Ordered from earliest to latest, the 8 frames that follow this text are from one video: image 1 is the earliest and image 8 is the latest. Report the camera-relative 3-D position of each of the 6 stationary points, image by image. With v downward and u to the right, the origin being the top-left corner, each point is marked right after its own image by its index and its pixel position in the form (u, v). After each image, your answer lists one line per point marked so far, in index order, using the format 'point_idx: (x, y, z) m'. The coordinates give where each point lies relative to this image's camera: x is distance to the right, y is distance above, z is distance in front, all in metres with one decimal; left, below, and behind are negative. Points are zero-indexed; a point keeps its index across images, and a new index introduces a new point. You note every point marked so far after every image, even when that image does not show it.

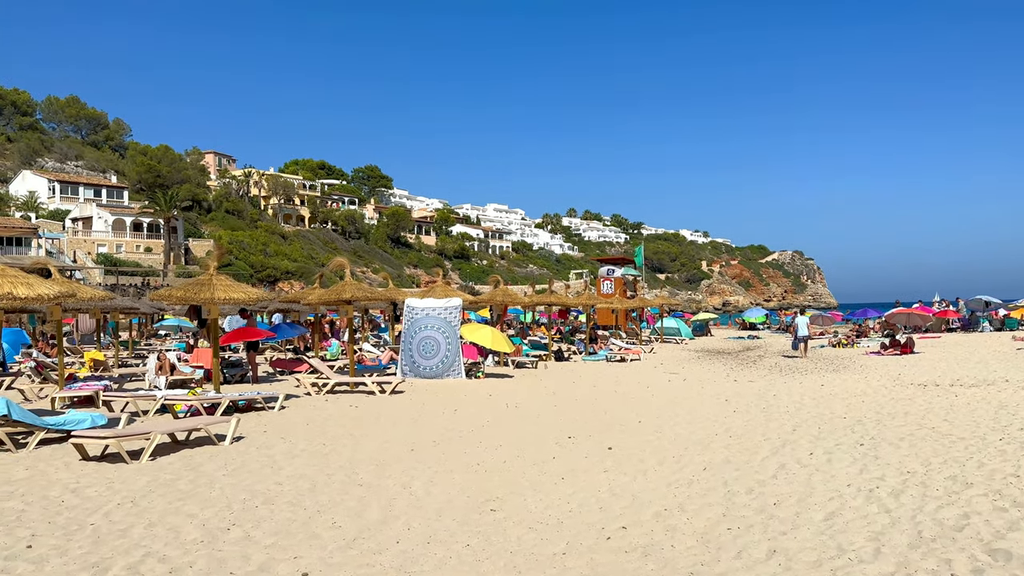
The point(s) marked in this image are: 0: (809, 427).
0: (+3.2, -1.5, +8.6) m
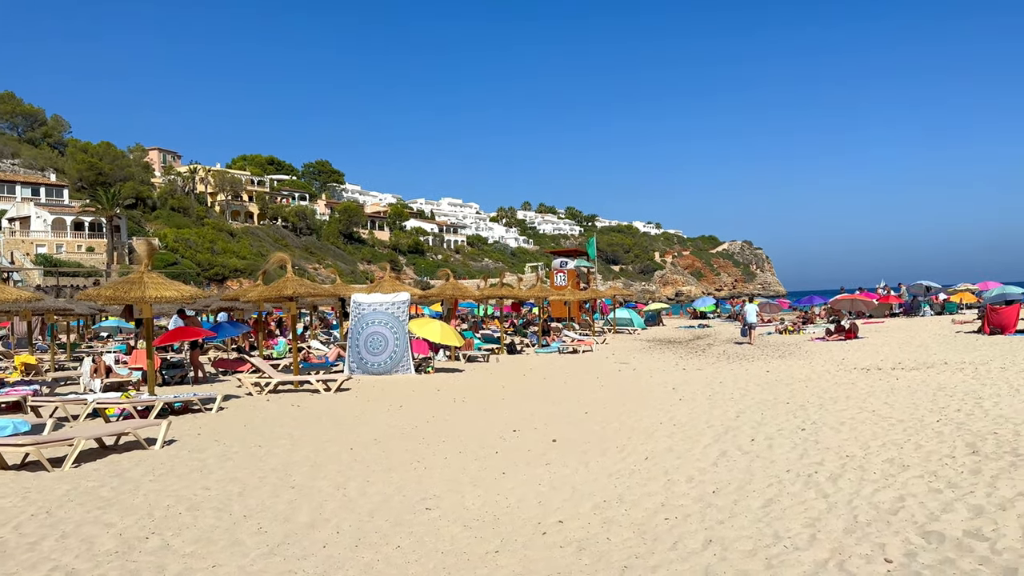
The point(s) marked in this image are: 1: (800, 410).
0: (+2.6, -1.3, +8.6) m
1: (+3.2, -1.3, +8.8) m
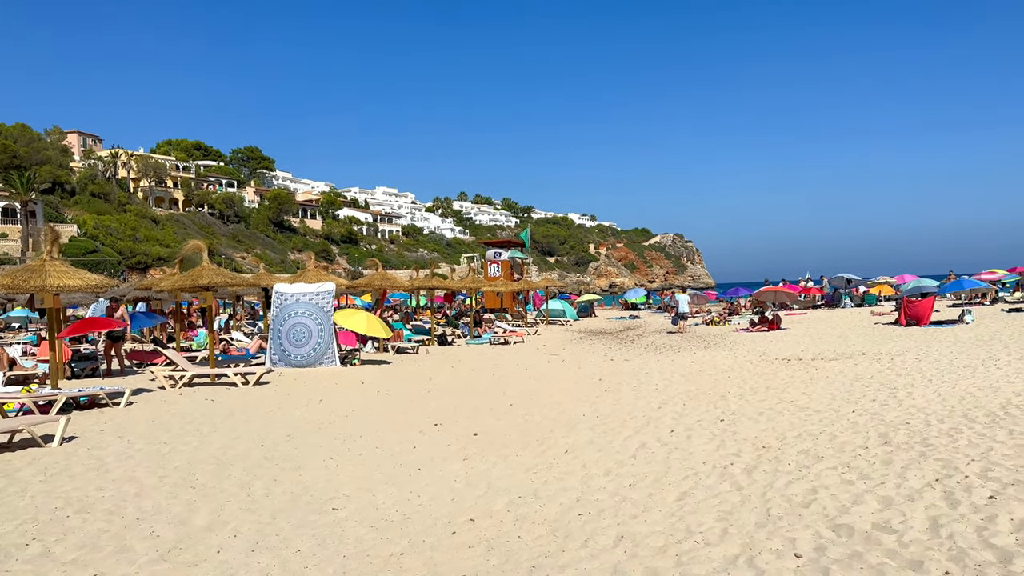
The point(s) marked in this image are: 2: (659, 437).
0: (+1.8, -1.3, +8.7) m
1: (+2.3, -1.3, +8.9) m
2: (+1.2, -1.2, +6.6) m
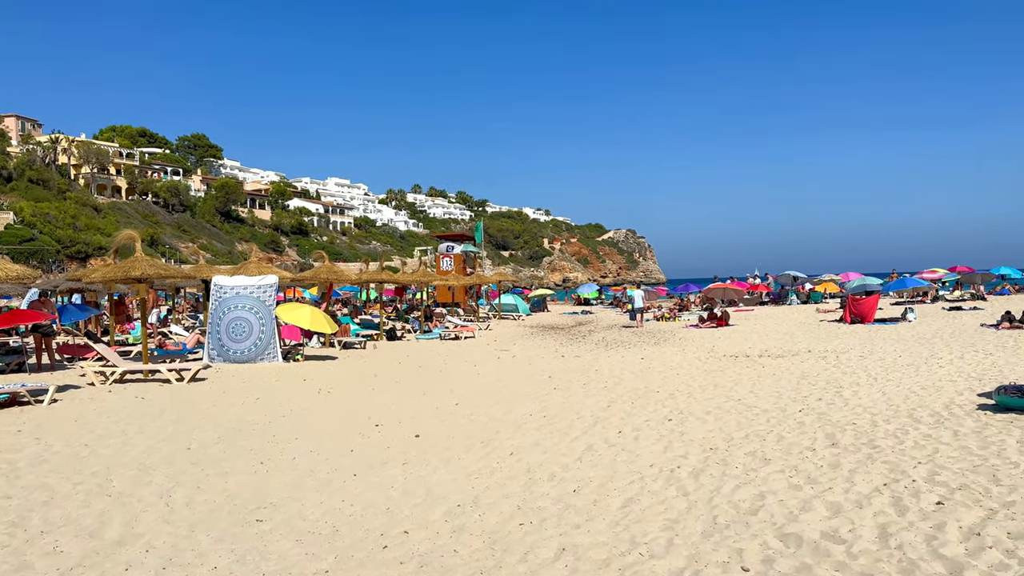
0: (+1.2, -1.2, +8.5) m
1: (+1.7, -1.2, +8.8) m
2: (+0.8, -1.2, +6.5) m
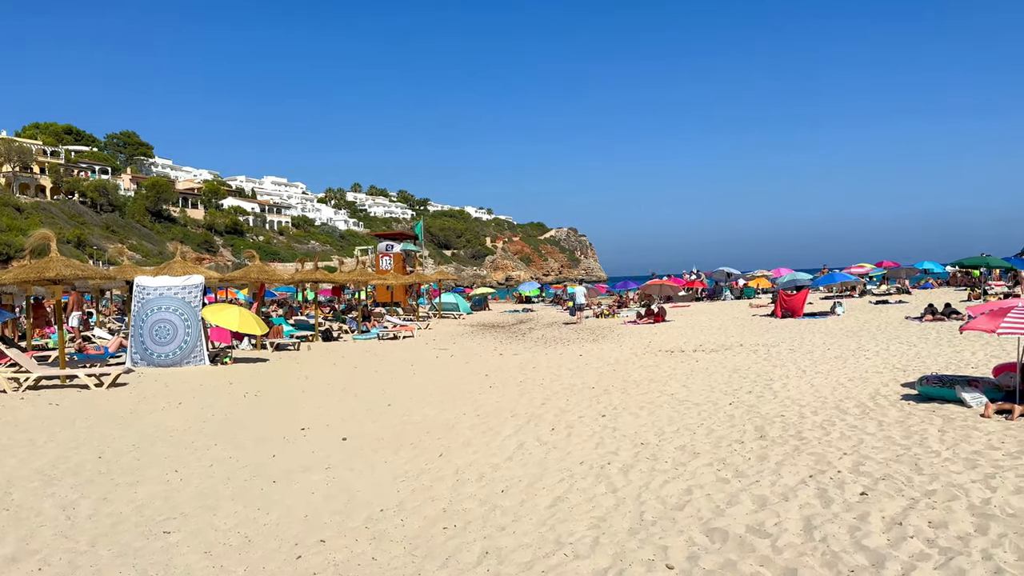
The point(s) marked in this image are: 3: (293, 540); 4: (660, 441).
0: (+0.5, -1.2, +8.4) m
1: (+1.0, -1.2, +8.8) m
2: (+0.2, -1.2, +6.4) m
3: (-1.1, -1.2, +4.0) m
4: (+1.1, -1.2, +6.0) m
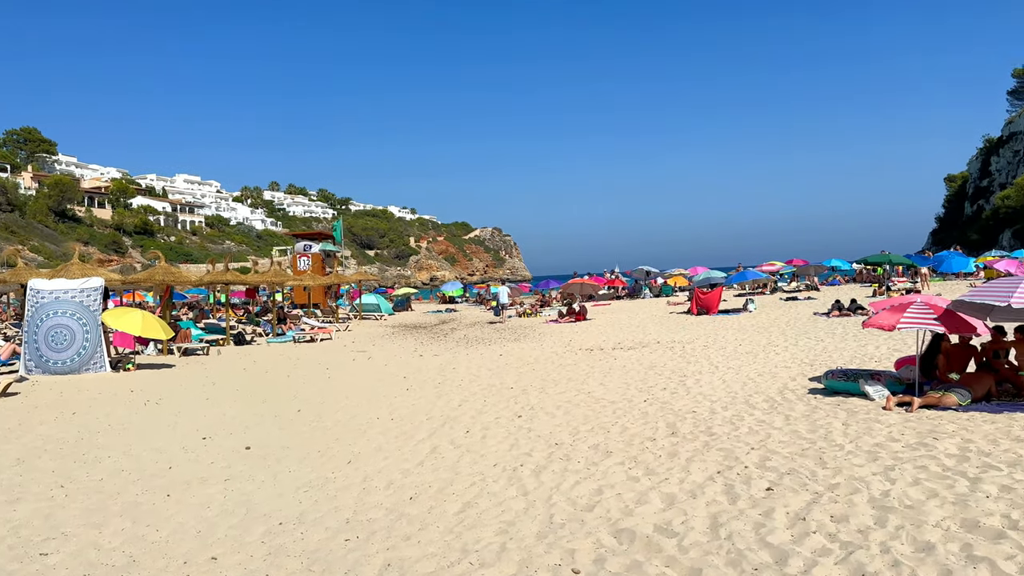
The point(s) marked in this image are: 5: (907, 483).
0: (-0.4, -1.2, +8.3) m
1: (+0.1, -1.2, +8.7) m
2: (-0.5, -1.2, +6.2) m
3: (-1.5, -1.3, +3.7) m
4: (+0.5, -1.2, +6.0) m
5: (+2.2, -1.1, +4.5) m
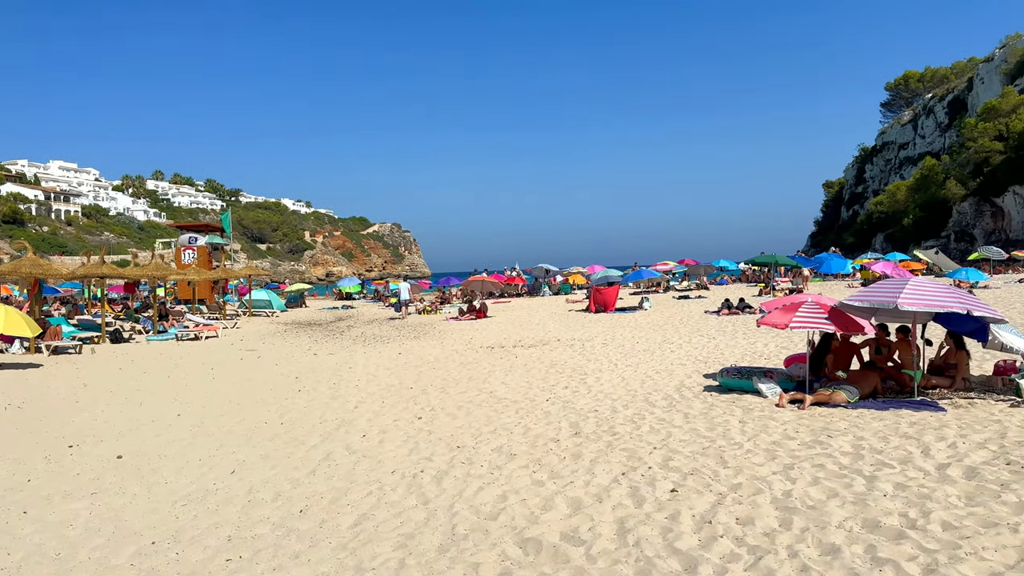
0: (-1.4, -1.1, +8.0) m
1: (-1.0, -1.1, +8.4) m
2: (-1.2, -1.1, +5.9) m
3: (-2.0, -1.2, +3.3) m
4: (-0.3, -1.1, +5.8) m
5: (+1.7, -1.1, +4.5) m
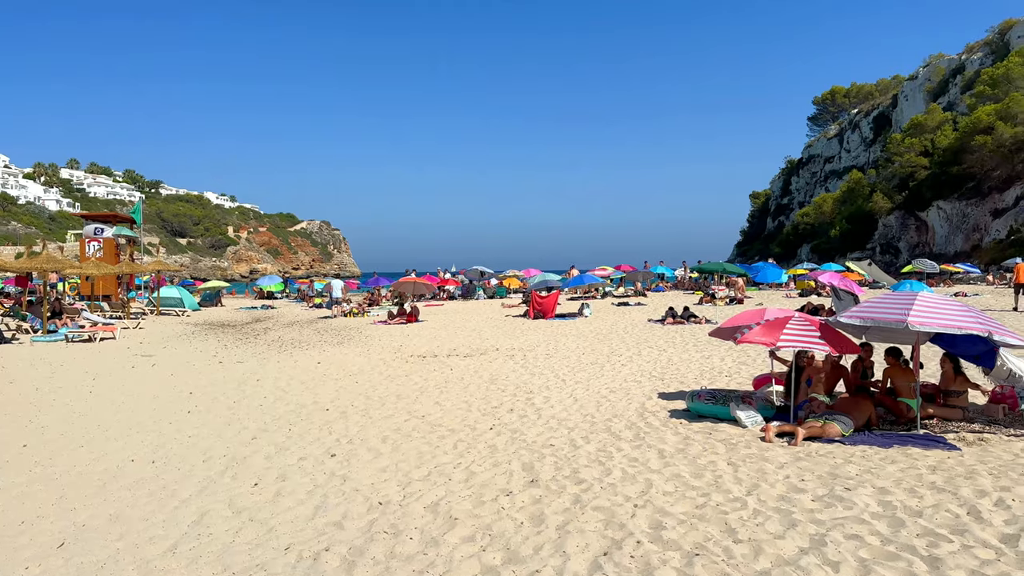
0: (-1.9, -1.2, +6.5) m
1: (-1.5, -1.2, +7.0) m
2: (-1.6, -1.2, +4.5) m
3: (-2.1, -1.2, +1.8) m
4: (-0.6, -1.2, +4.4) m
5: (+1.4, -1.2, +3.3) m
